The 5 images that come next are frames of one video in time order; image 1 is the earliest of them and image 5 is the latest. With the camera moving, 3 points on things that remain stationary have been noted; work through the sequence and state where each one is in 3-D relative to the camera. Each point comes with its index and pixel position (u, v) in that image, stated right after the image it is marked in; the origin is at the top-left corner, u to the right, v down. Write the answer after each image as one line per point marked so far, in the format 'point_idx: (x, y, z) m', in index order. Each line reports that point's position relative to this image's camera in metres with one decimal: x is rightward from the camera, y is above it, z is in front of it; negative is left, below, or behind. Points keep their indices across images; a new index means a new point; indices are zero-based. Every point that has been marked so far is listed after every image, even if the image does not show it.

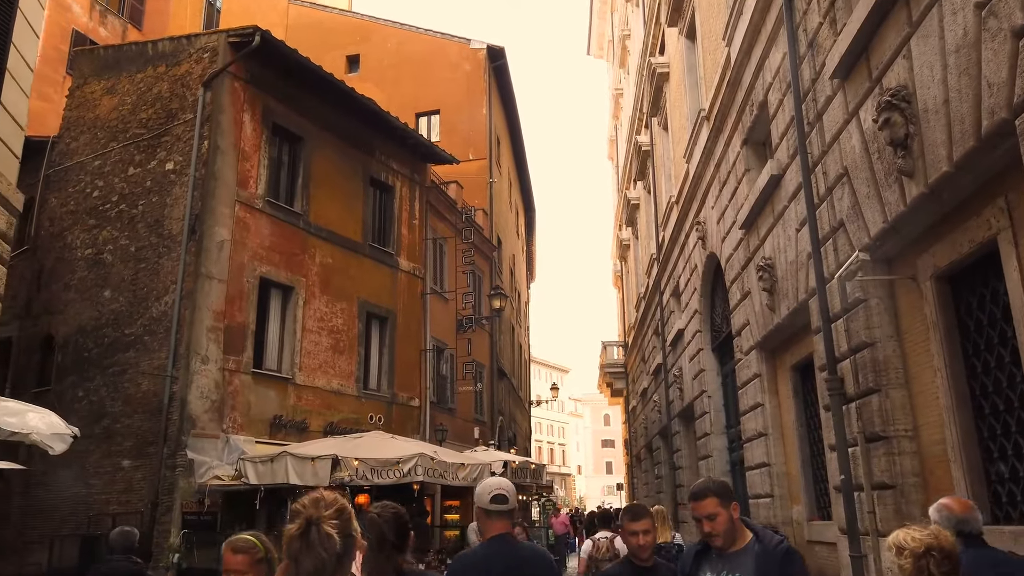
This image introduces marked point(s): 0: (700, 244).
0: (+3.8, +0.9, +15.2) m
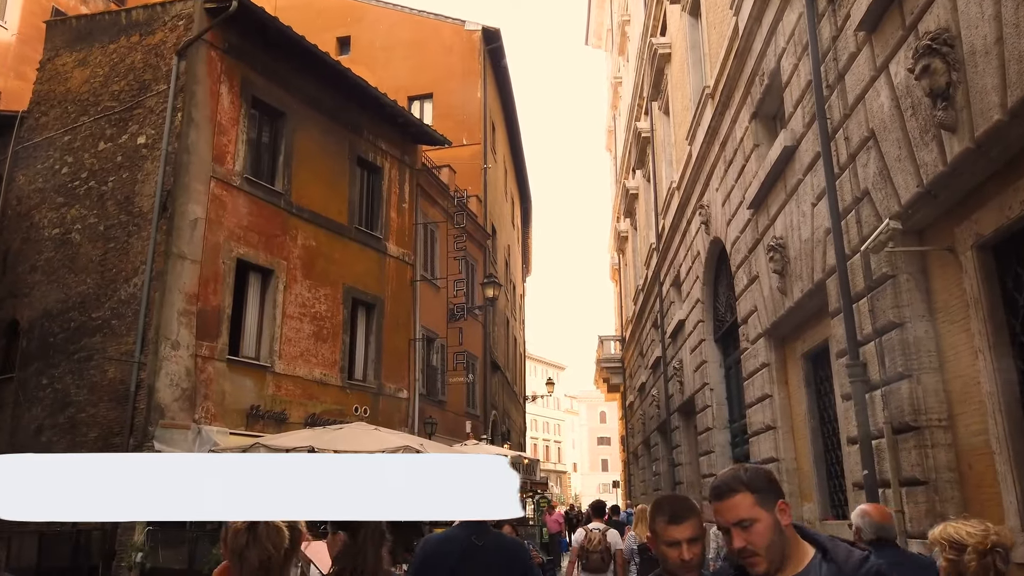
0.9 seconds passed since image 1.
0: (+3.7, +1.1, +14.5) m
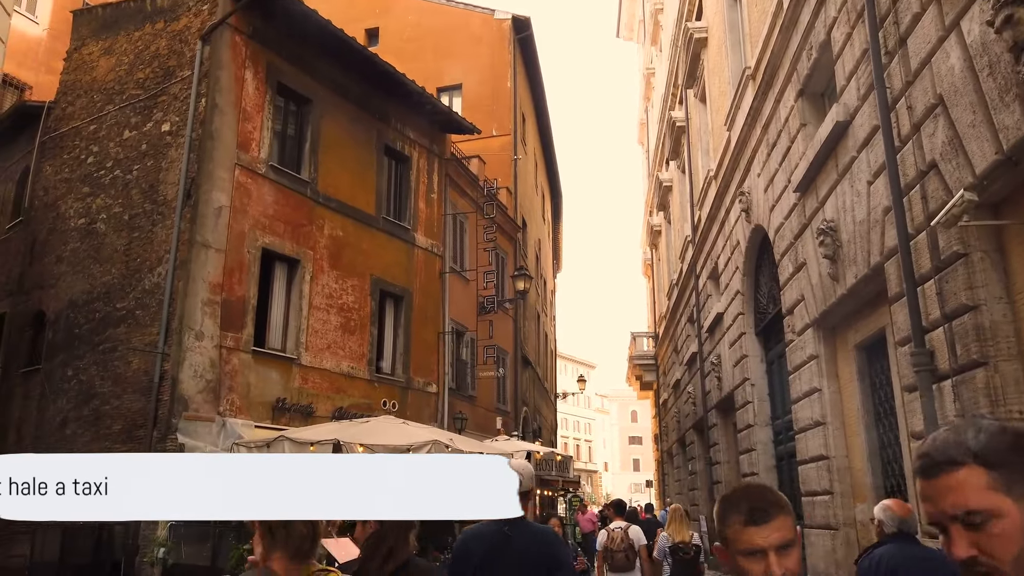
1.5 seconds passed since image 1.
0: (+4.3, +1.3, +13.9) m
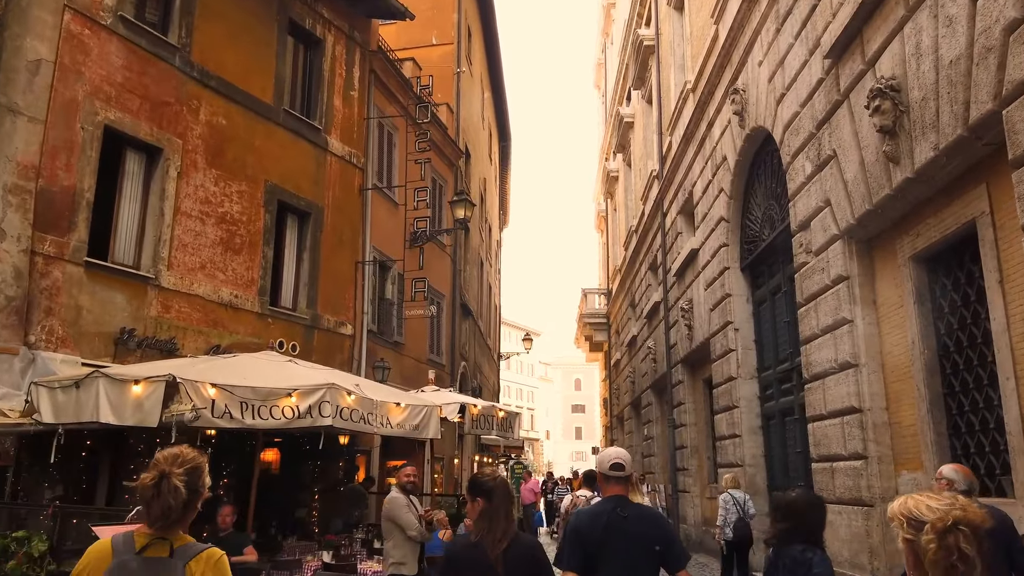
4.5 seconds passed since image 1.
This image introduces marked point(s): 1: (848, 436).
0: (+3.4, +2.5, +11.3) m
1: (+3.4, -1.5, +7.5) m
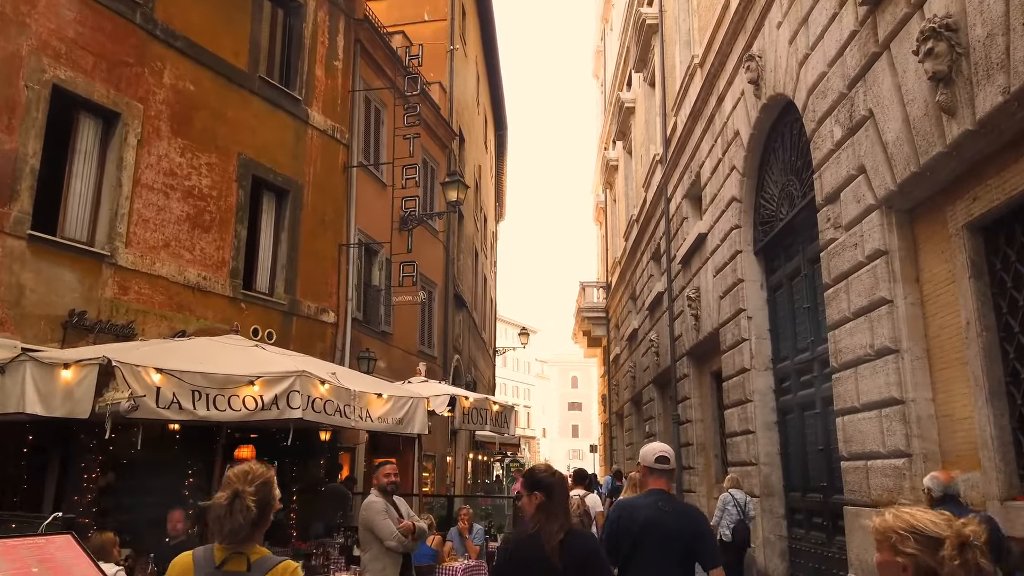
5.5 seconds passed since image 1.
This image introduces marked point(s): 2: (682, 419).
0: (+3.3, +2.7, +10.4) m
1: (+3.3, -1.3, +6.7) m
2: (+3.4, -2.7, +15.3) m
